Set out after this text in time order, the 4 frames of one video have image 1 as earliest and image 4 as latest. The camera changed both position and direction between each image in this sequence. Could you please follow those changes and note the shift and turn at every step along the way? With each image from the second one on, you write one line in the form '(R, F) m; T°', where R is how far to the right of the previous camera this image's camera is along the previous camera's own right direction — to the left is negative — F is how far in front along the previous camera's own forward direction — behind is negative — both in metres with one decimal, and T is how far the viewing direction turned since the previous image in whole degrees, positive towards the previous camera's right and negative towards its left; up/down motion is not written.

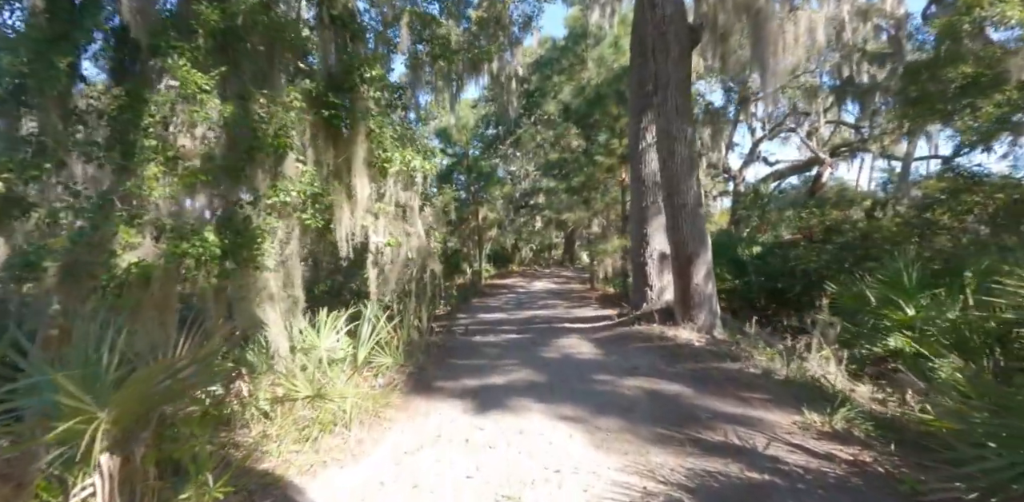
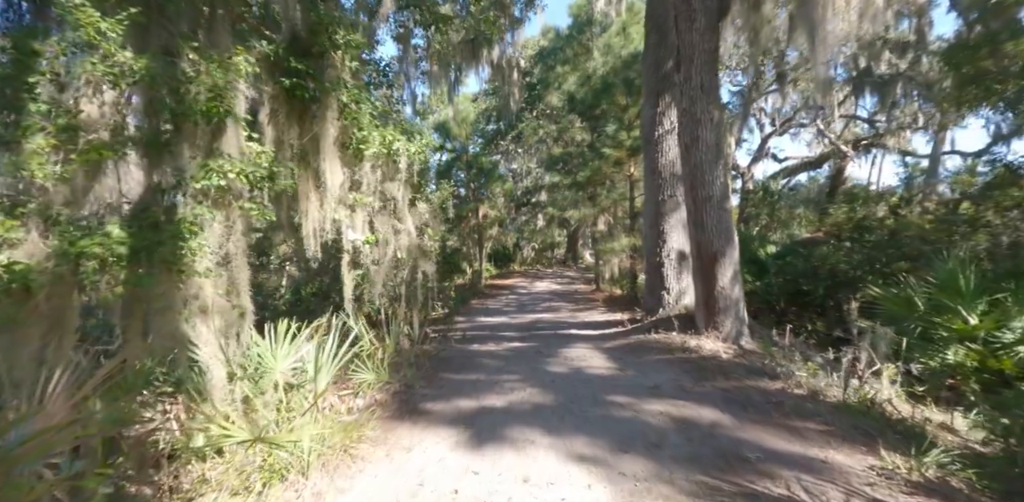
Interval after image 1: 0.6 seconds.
(0.0, +1.0) m; 0°
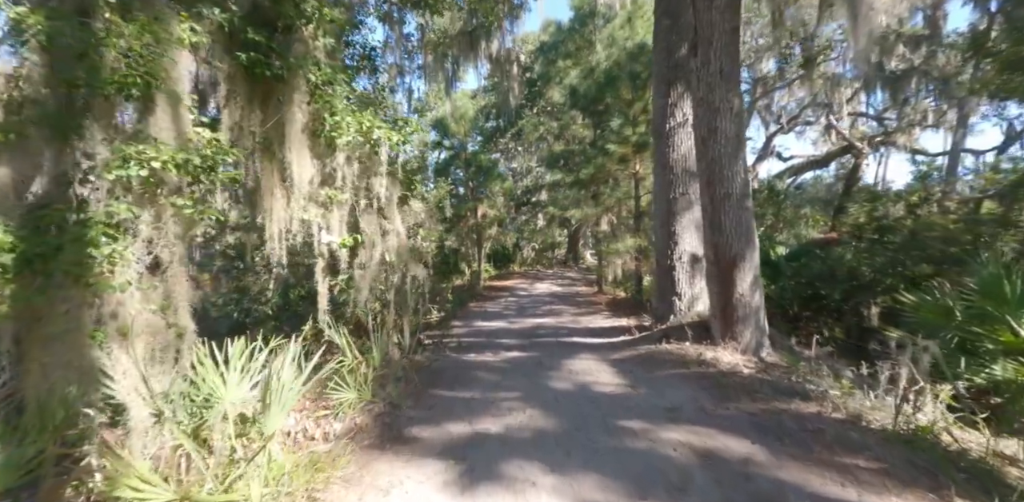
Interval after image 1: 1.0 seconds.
(0.0, +0.7) m; 0°
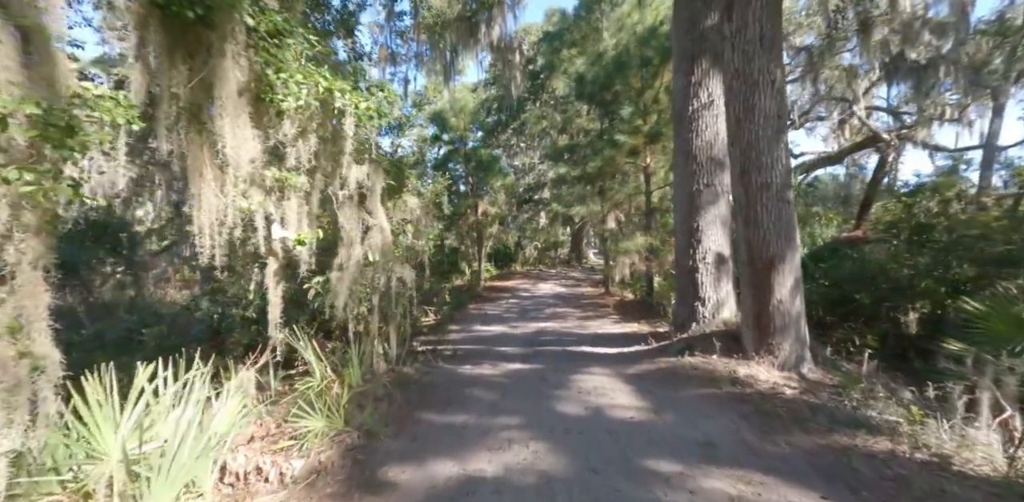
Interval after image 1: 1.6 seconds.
(0.0, +1.0) m; 0°
